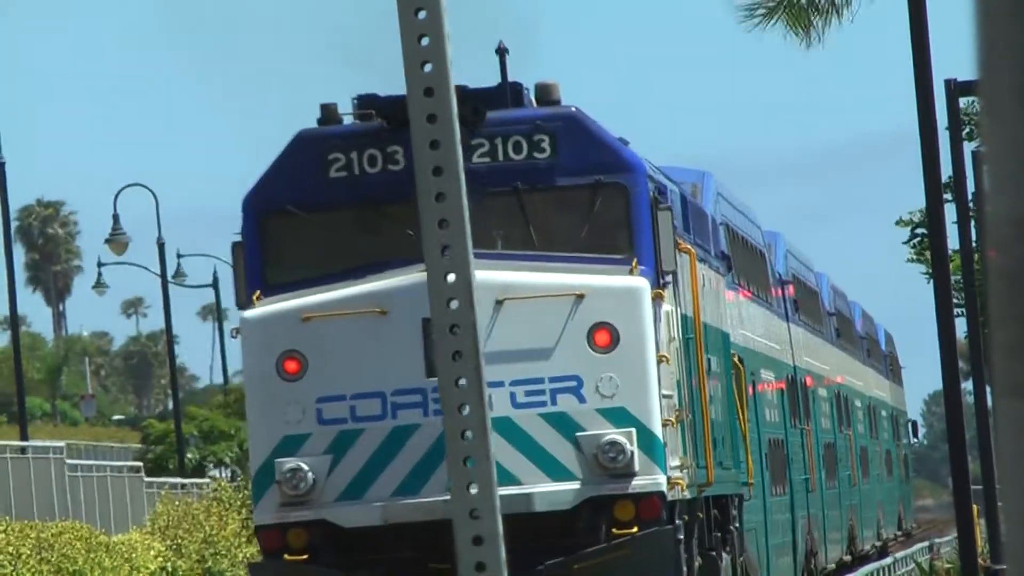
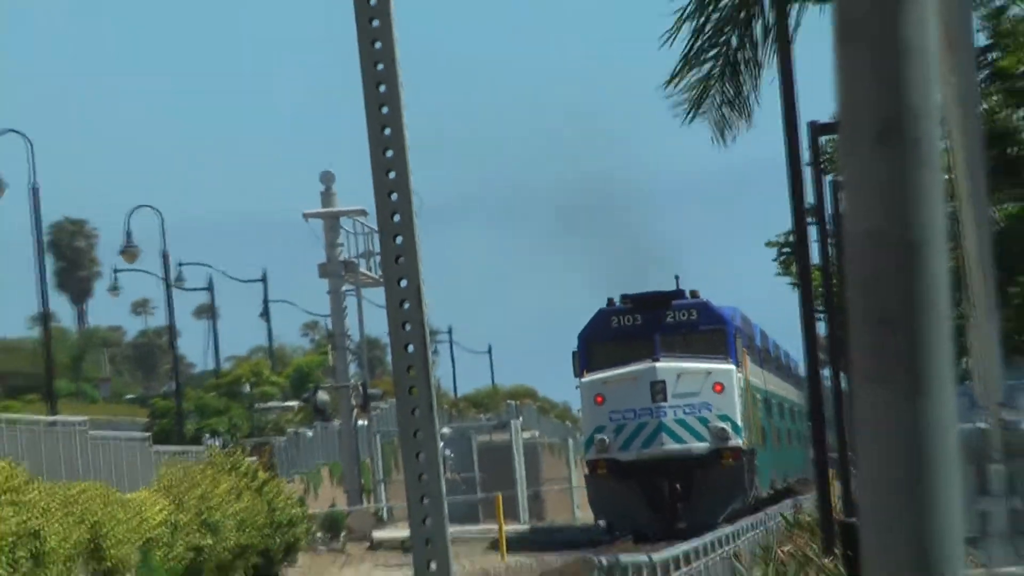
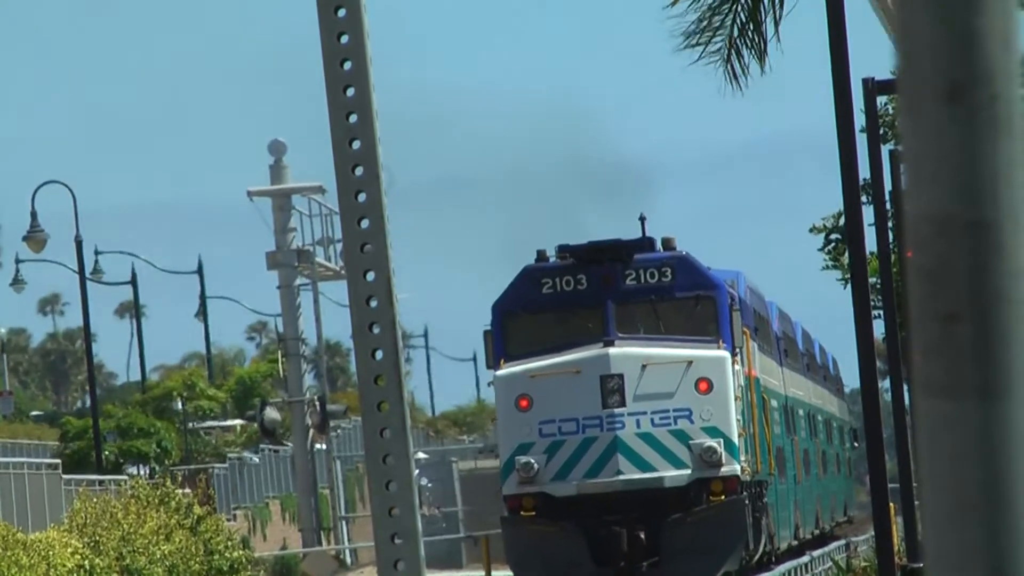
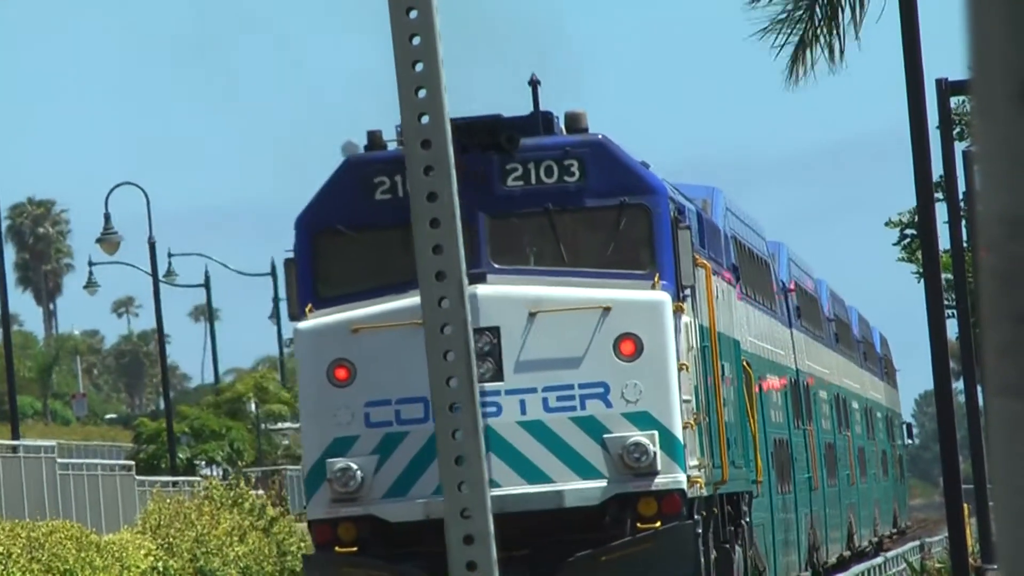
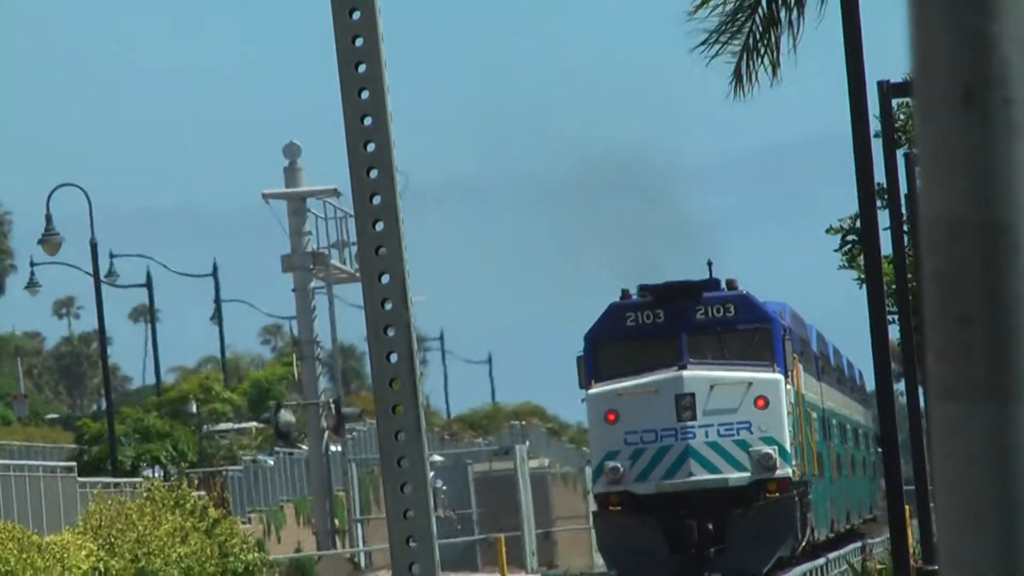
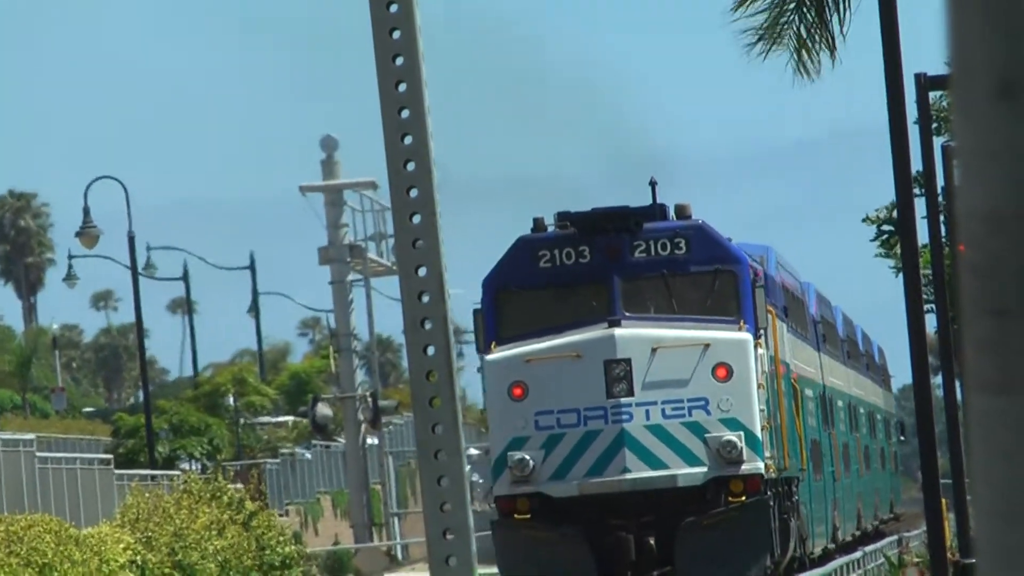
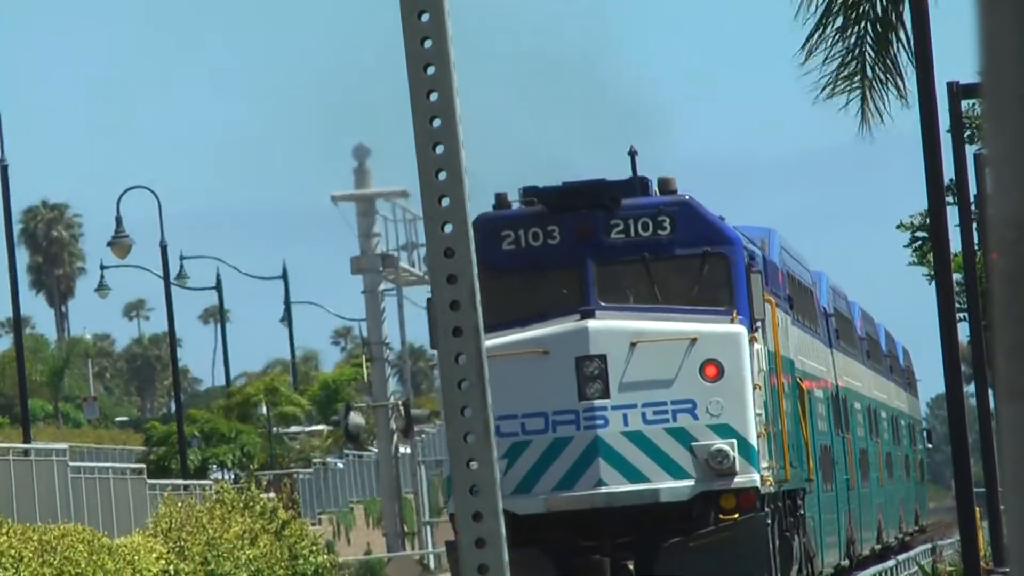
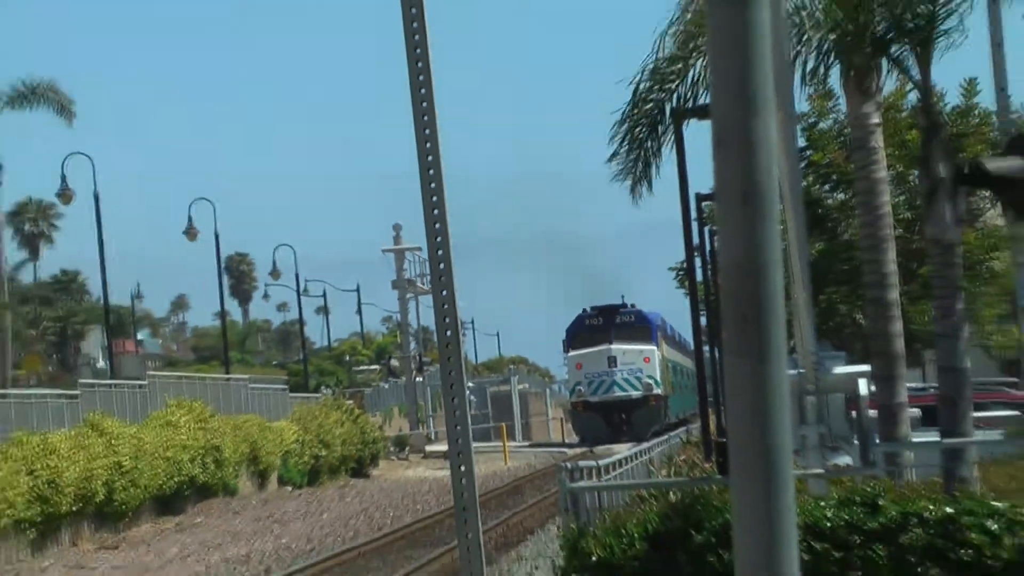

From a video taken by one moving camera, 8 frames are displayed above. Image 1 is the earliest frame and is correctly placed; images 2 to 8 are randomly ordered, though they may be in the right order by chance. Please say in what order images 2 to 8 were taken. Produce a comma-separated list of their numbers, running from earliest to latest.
4, 7, 6, 3, 5, 2, 8
